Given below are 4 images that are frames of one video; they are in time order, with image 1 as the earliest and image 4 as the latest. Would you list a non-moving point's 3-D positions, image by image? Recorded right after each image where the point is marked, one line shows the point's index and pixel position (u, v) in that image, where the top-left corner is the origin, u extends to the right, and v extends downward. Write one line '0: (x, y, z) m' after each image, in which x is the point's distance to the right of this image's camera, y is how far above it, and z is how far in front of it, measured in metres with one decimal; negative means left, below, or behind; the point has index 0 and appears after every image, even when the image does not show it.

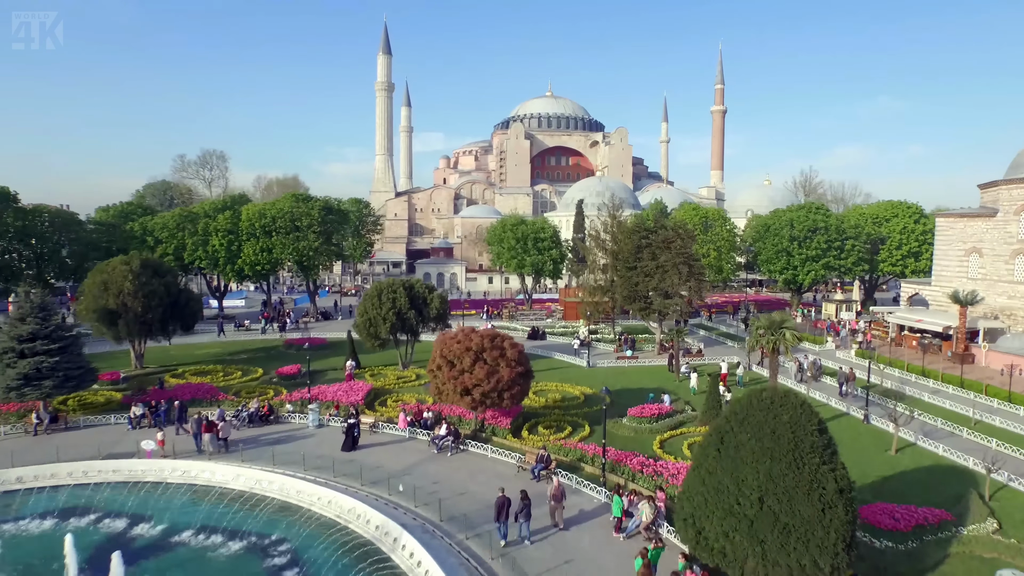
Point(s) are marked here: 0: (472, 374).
0: (-0.9, -1.9, +13.4) m
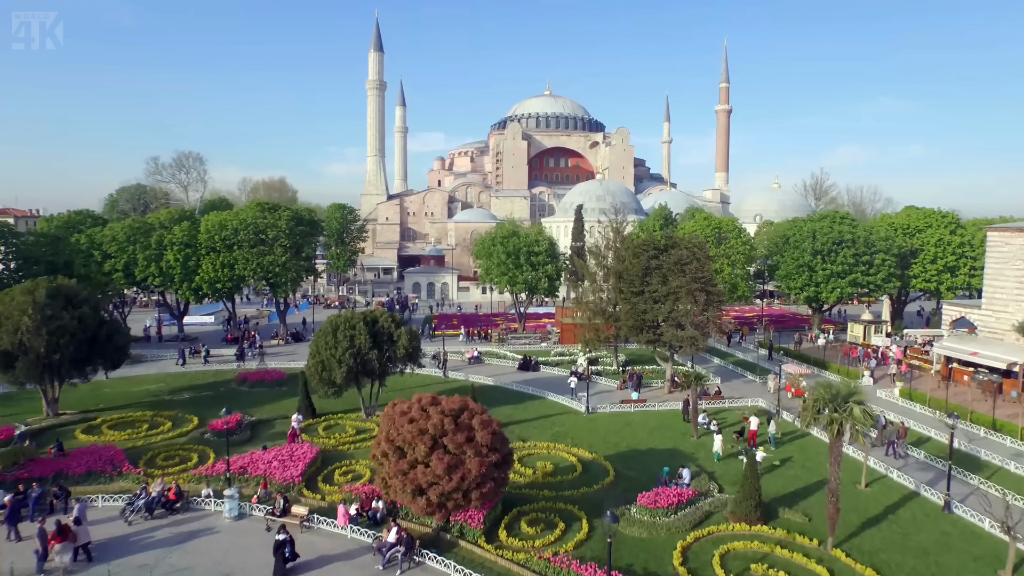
0: (-1.3, -2.8, +9.8) m
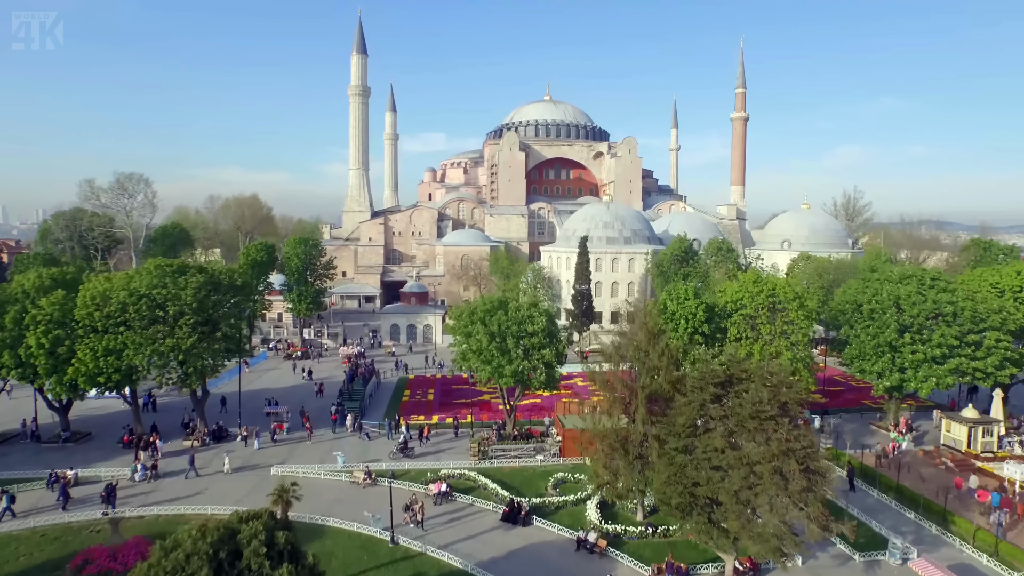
0: (-1.9, -6.2, +2.0) m
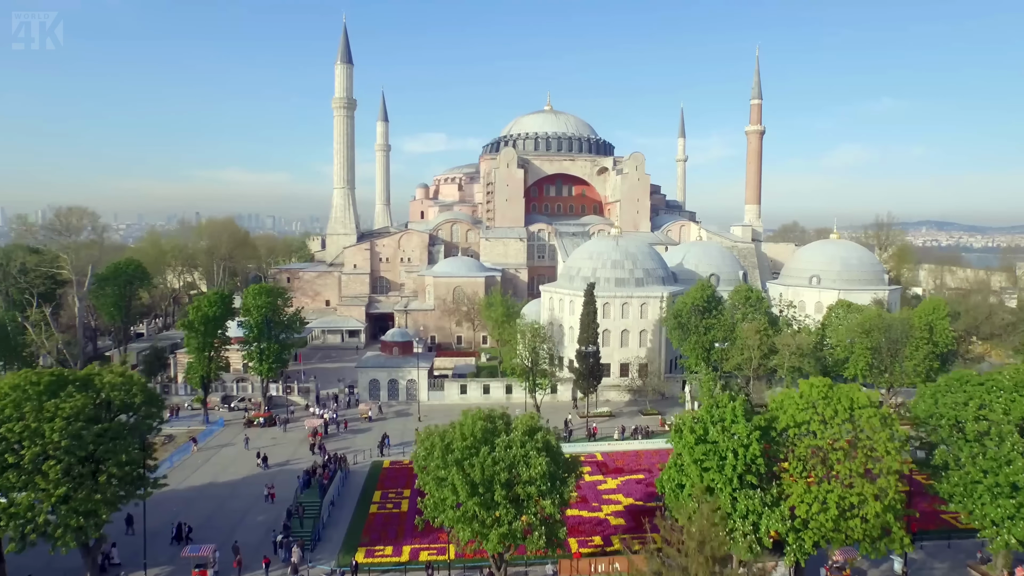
0: (-2.2, -9.7, -4.2) m
